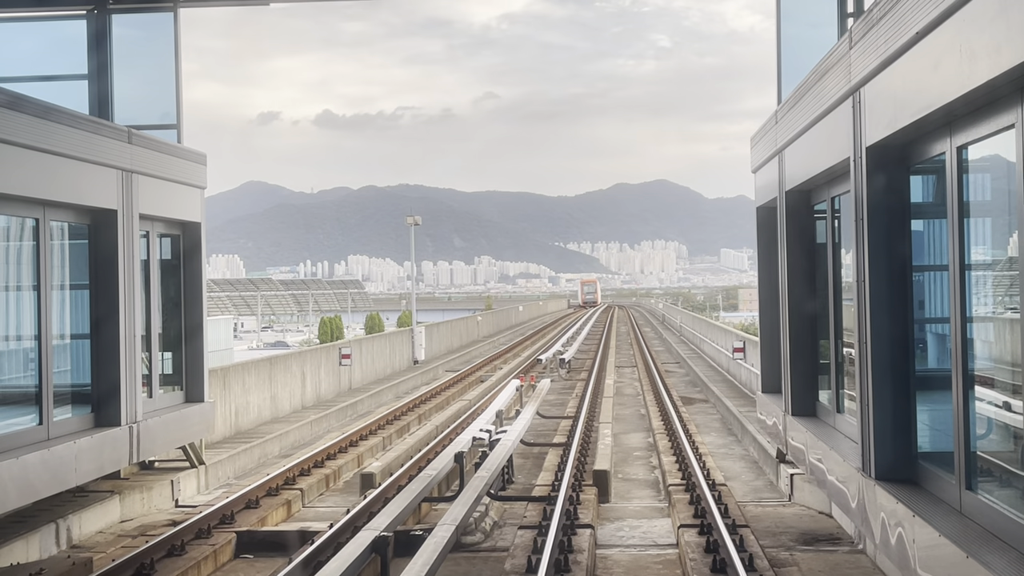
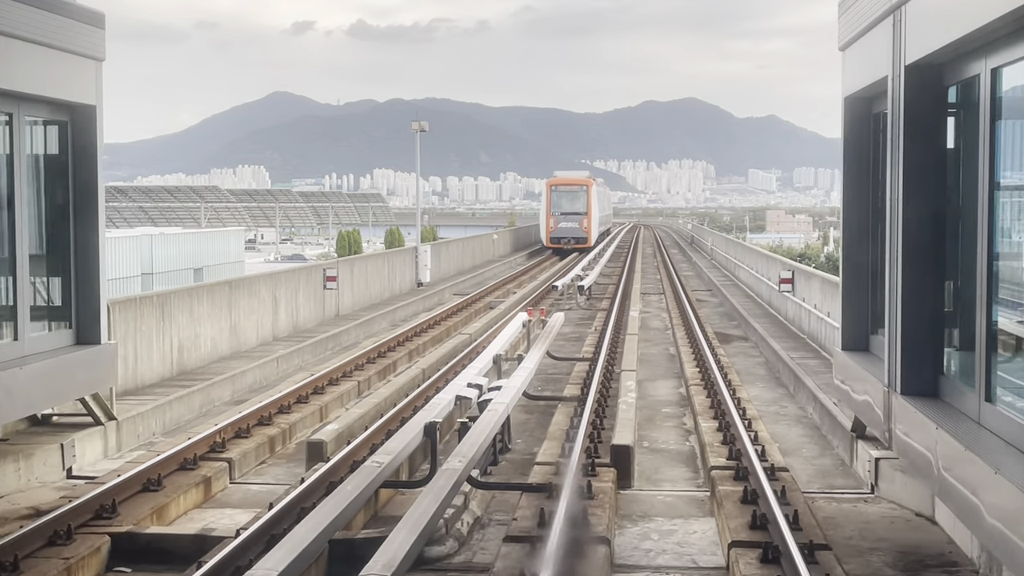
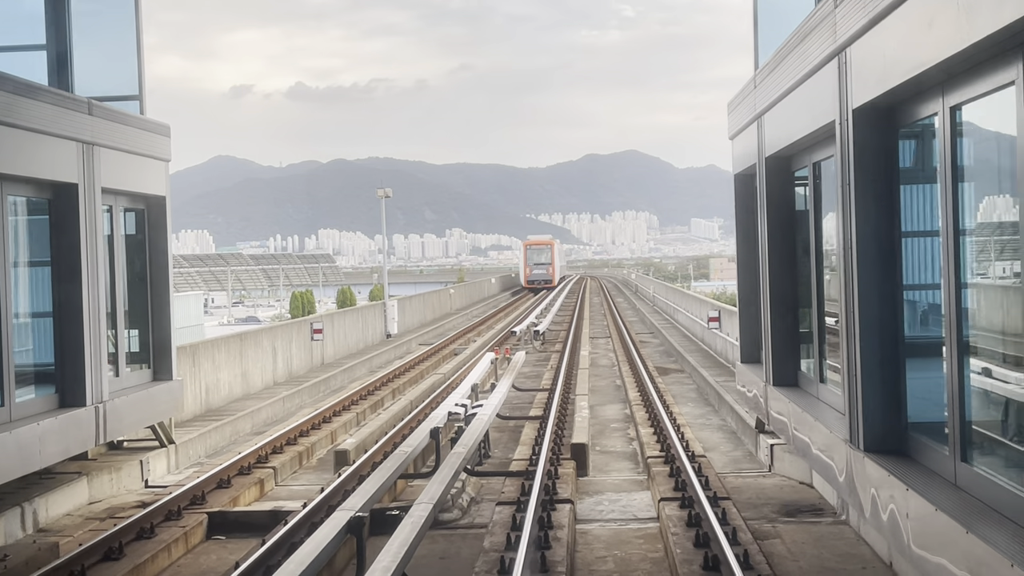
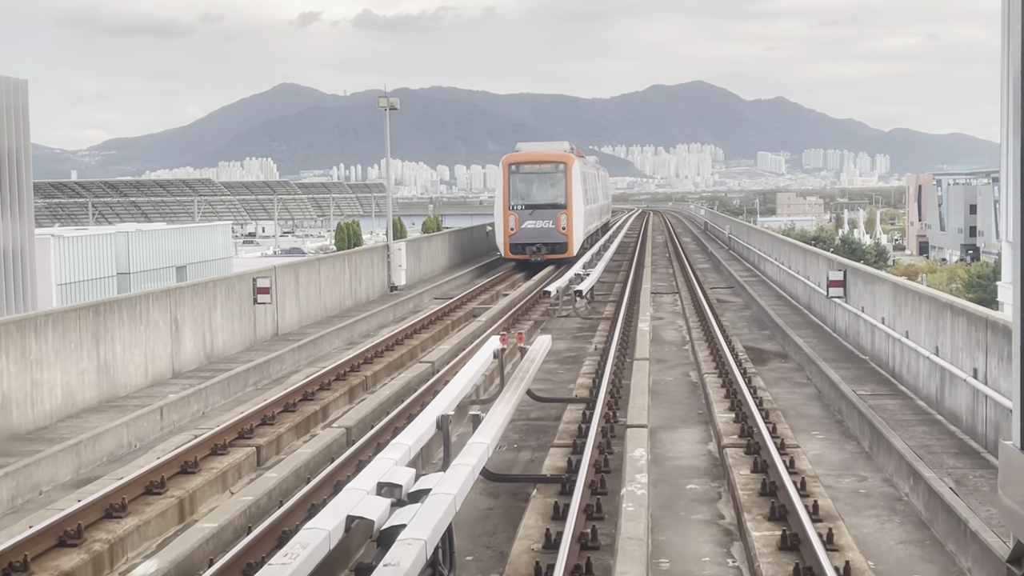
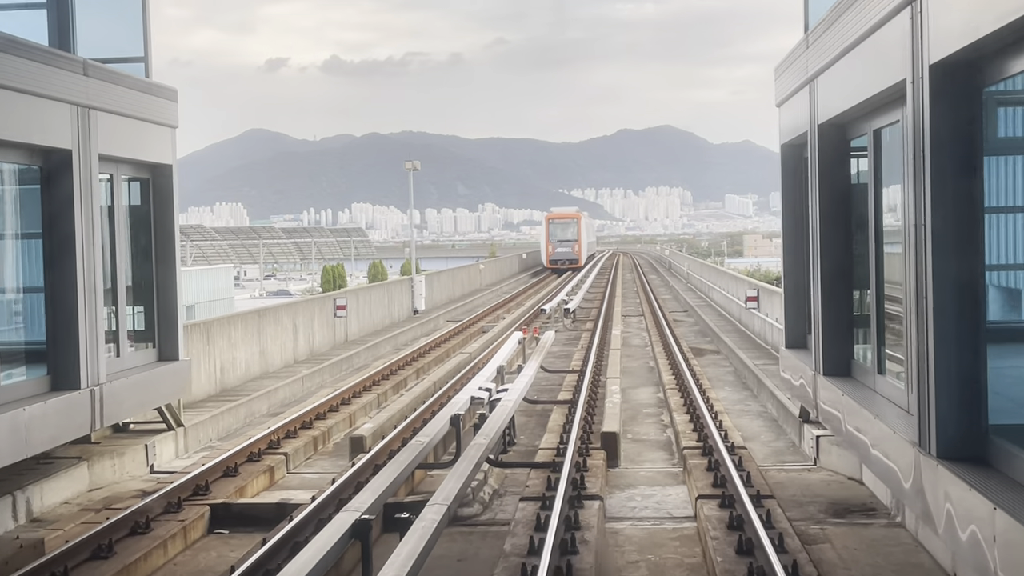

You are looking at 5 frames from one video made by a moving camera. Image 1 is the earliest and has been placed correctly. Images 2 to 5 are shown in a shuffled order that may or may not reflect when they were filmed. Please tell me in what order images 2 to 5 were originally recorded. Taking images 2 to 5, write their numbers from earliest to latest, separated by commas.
3, 5, 2, 4
